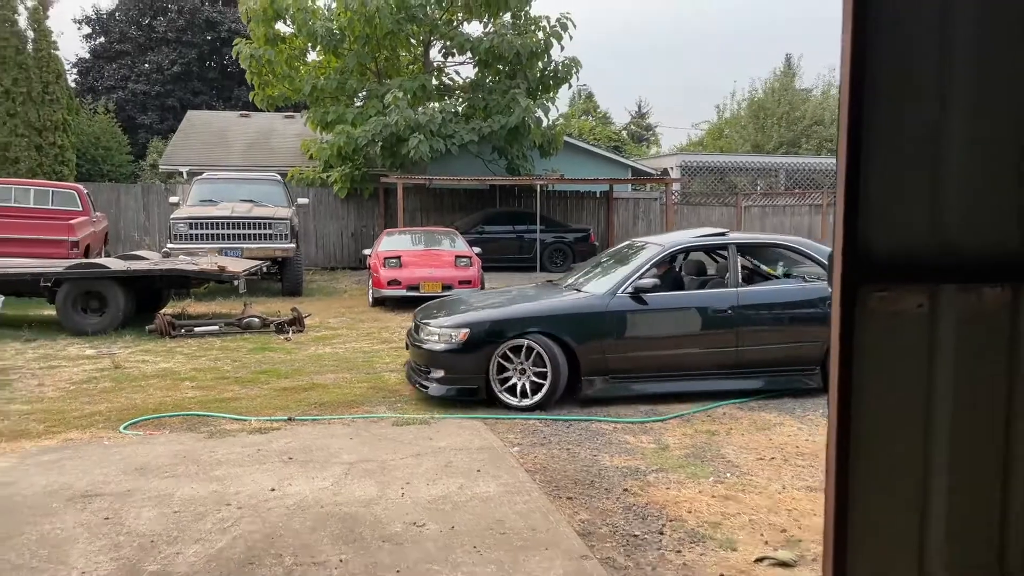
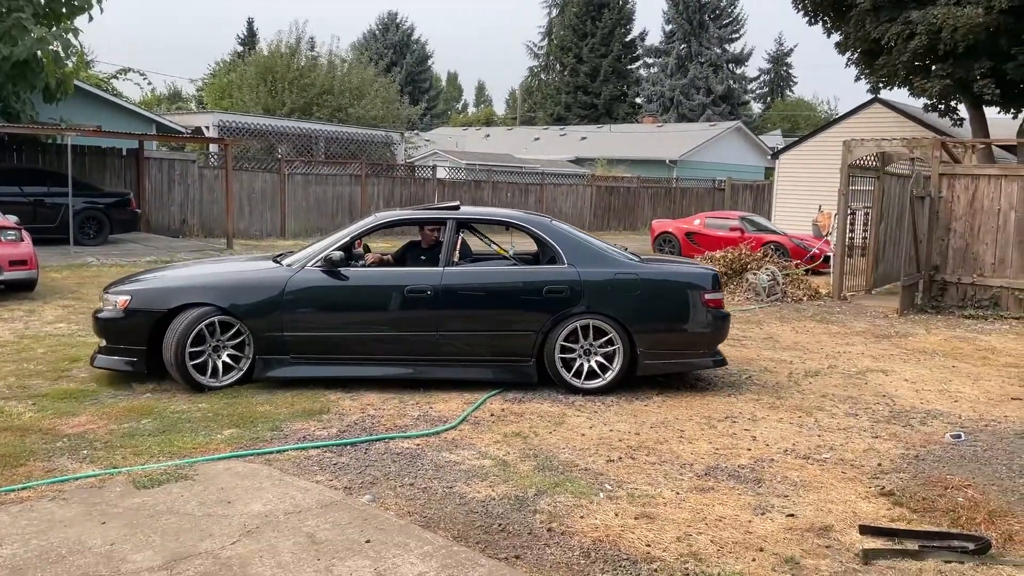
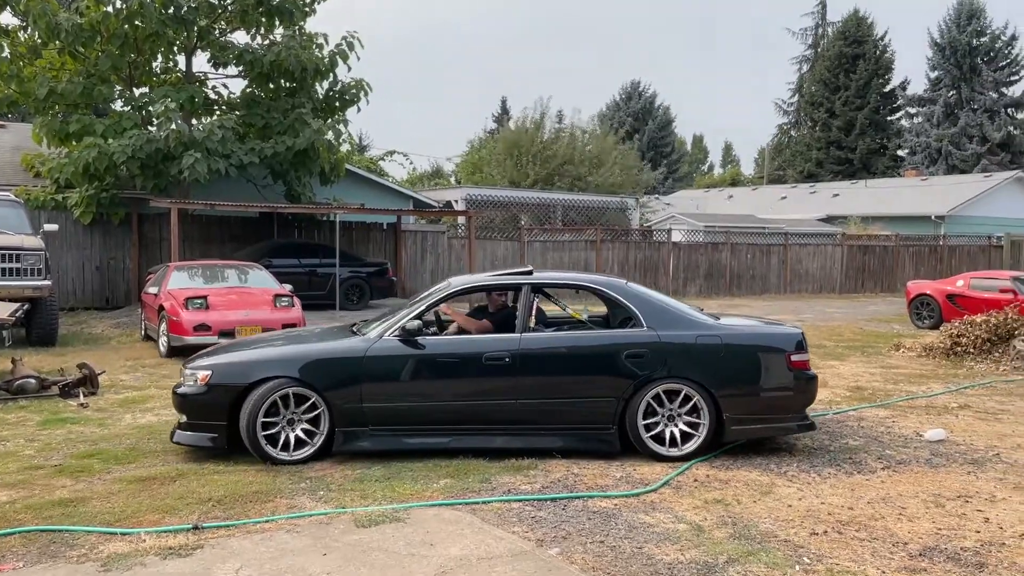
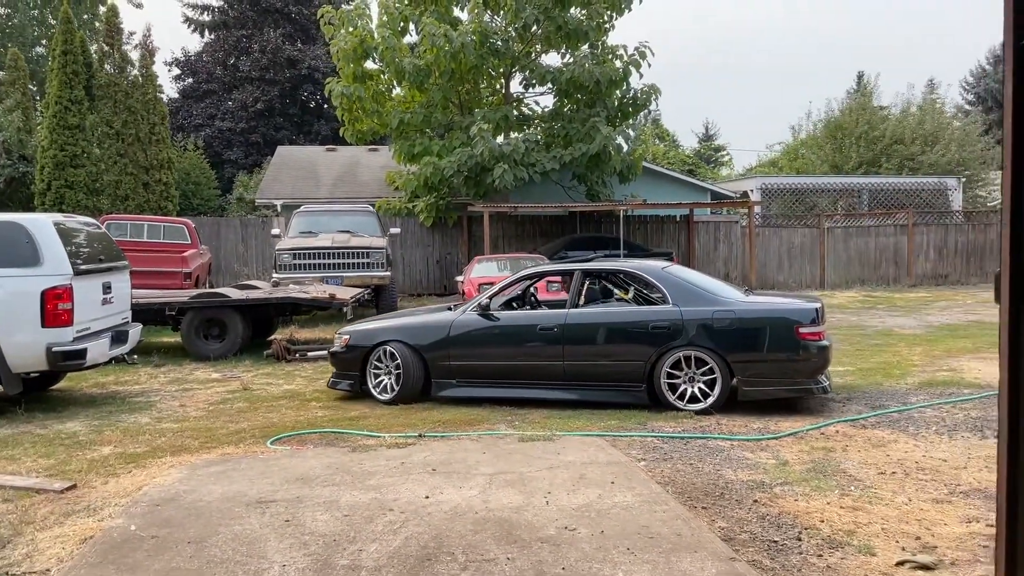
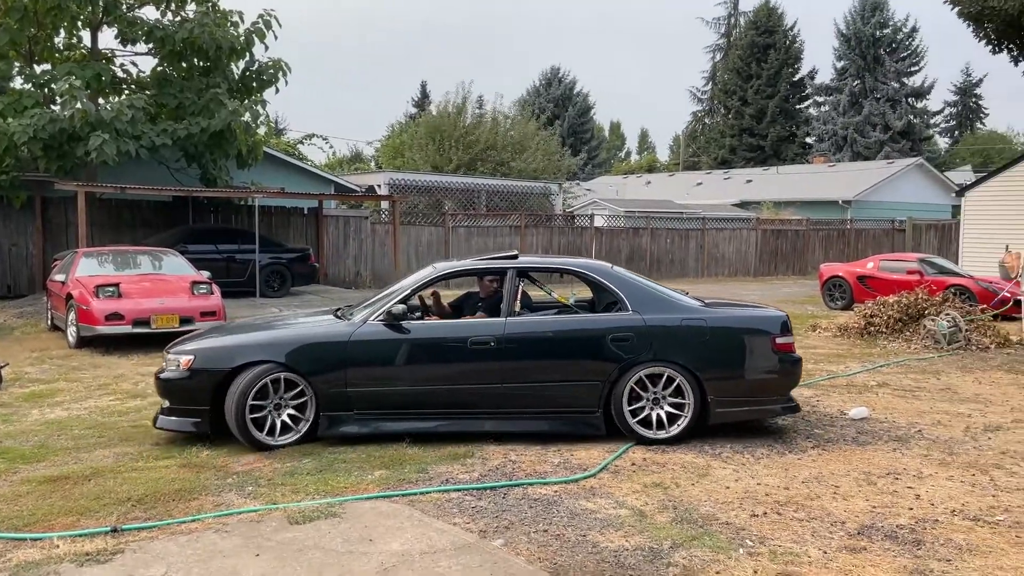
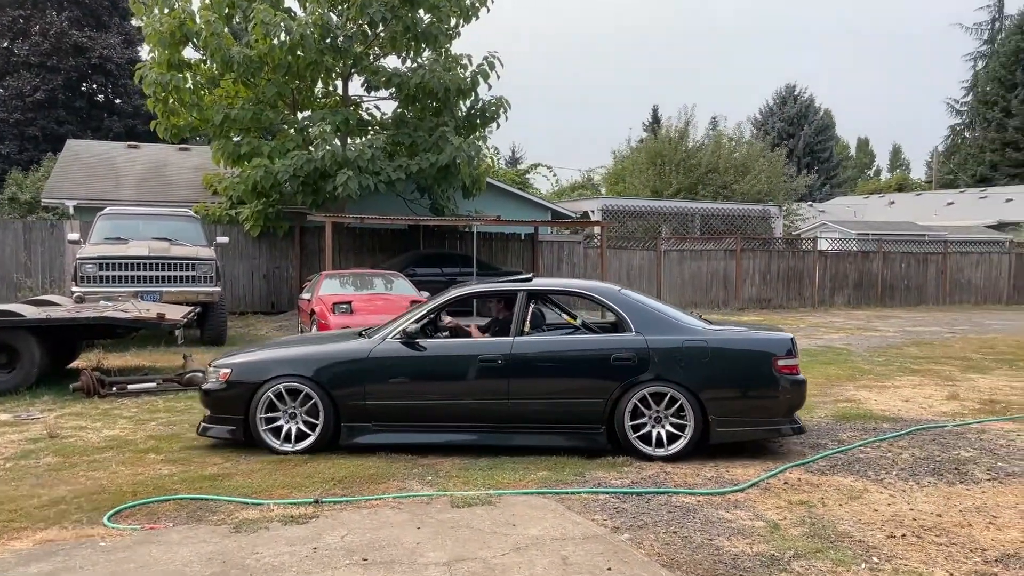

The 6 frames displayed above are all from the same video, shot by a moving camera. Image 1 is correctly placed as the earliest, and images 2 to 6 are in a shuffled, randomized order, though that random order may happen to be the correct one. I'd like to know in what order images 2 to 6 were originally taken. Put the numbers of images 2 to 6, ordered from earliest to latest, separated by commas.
4, 6, 3, 5, 2
